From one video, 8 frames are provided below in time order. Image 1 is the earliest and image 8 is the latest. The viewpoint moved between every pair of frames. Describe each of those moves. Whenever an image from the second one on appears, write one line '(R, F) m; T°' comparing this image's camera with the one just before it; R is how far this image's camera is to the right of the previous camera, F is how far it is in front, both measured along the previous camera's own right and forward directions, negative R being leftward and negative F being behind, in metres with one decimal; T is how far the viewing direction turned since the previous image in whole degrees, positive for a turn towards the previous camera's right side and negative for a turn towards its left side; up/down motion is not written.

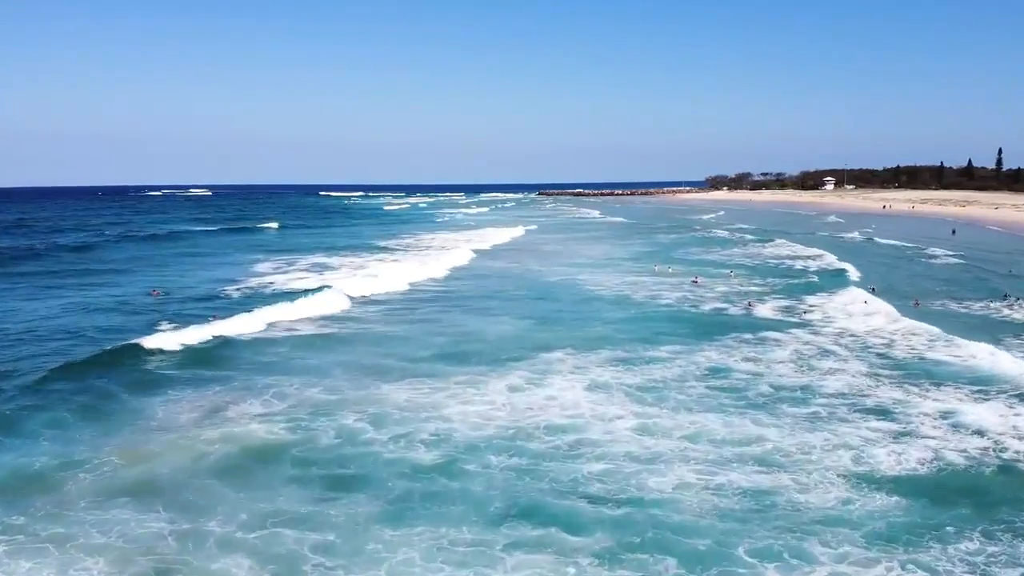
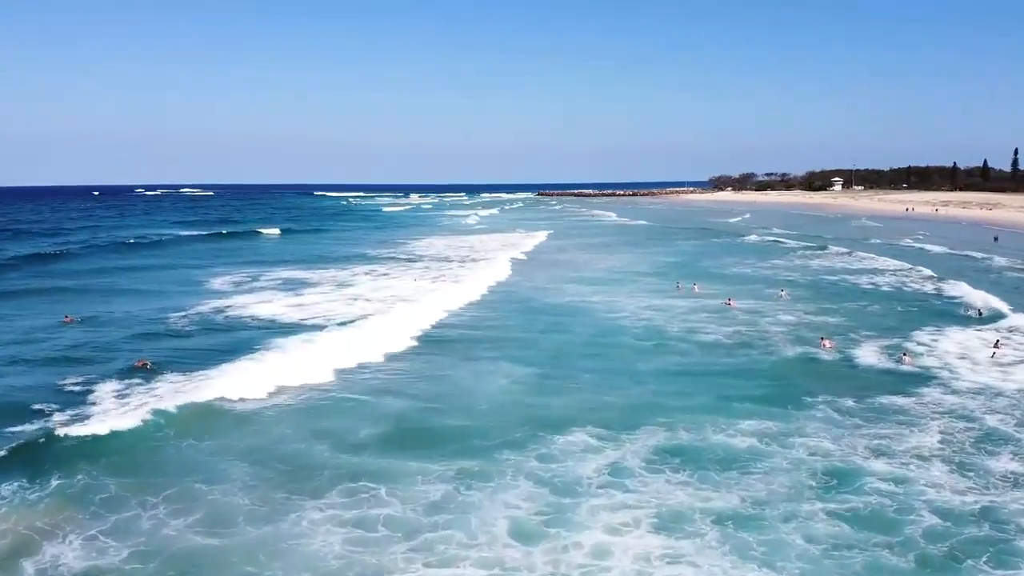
(0.0, +5.5) m; 0°
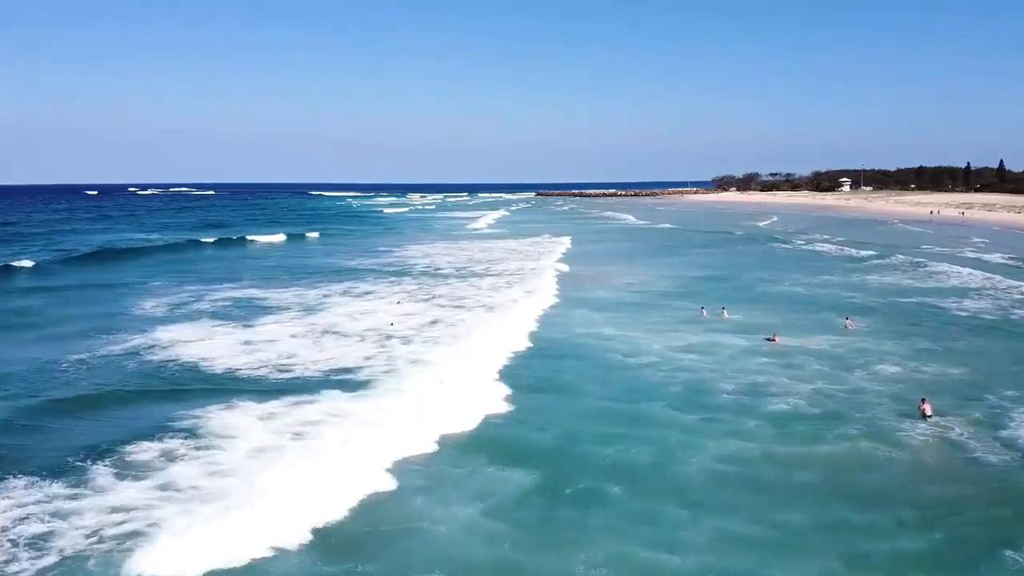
(+0.1, +5.2) m; 0°
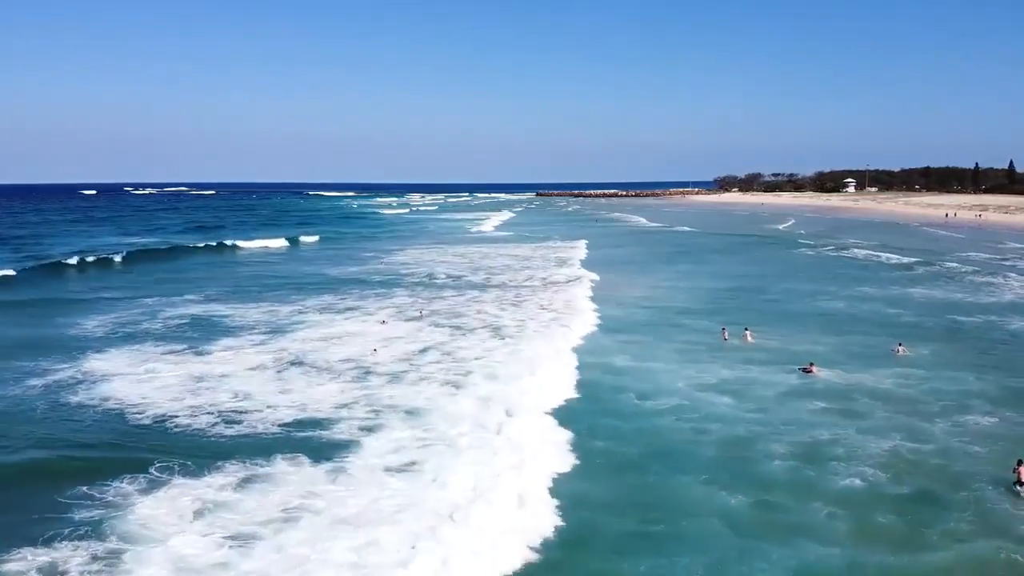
(+0.1, +2.9) m; 0°
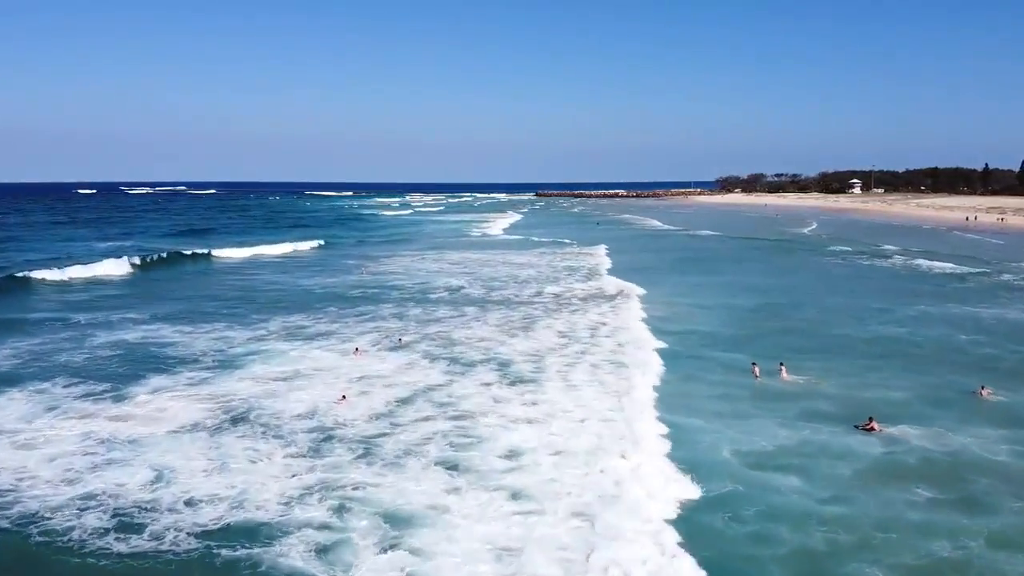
(-0.2, +3.6) m; 0°
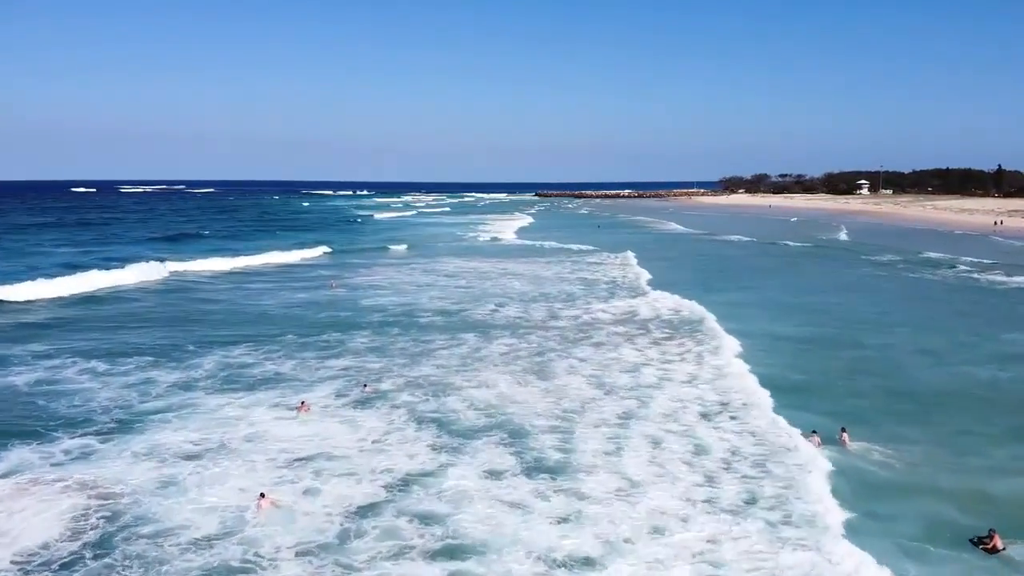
(-0.3, +4.2) m; 0°
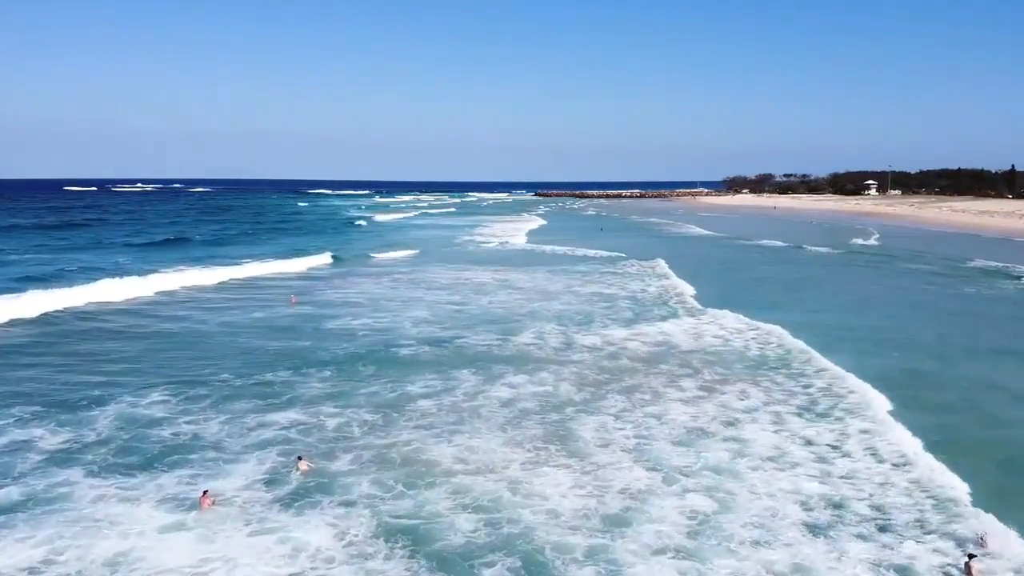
(-0.2, +3.7) m; 0°
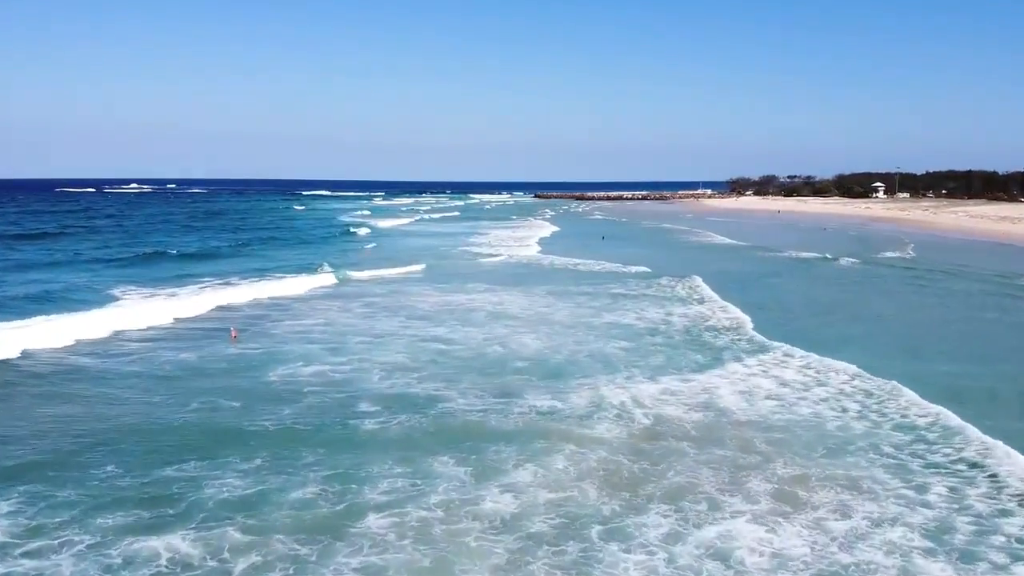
(+0.1, +3.5) m; 0°
